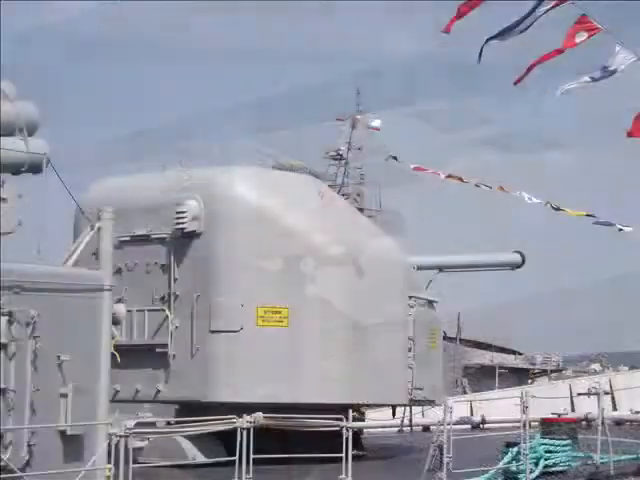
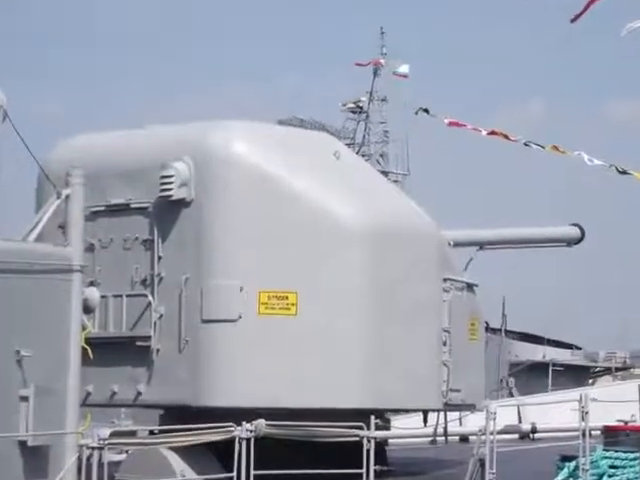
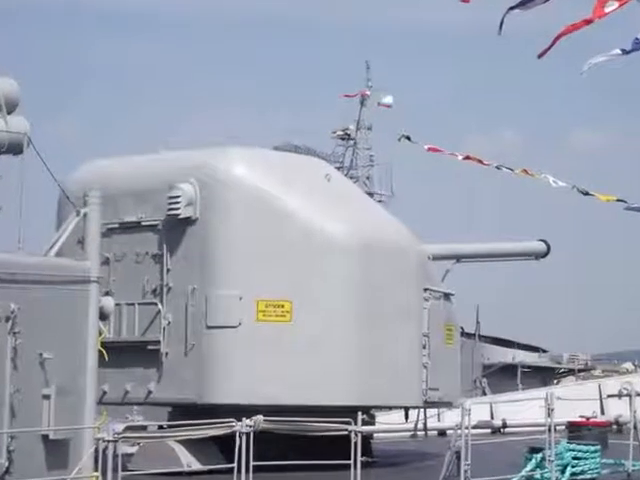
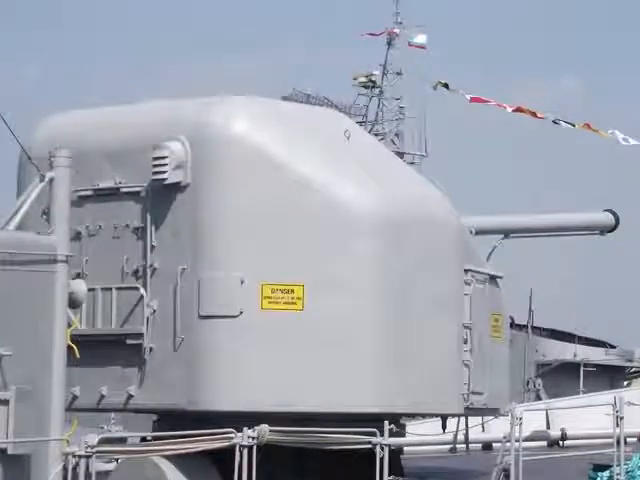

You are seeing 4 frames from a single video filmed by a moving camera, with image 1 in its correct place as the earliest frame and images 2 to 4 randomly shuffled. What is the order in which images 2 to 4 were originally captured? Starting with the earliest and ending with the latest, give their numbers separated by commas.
3, 2, 4
